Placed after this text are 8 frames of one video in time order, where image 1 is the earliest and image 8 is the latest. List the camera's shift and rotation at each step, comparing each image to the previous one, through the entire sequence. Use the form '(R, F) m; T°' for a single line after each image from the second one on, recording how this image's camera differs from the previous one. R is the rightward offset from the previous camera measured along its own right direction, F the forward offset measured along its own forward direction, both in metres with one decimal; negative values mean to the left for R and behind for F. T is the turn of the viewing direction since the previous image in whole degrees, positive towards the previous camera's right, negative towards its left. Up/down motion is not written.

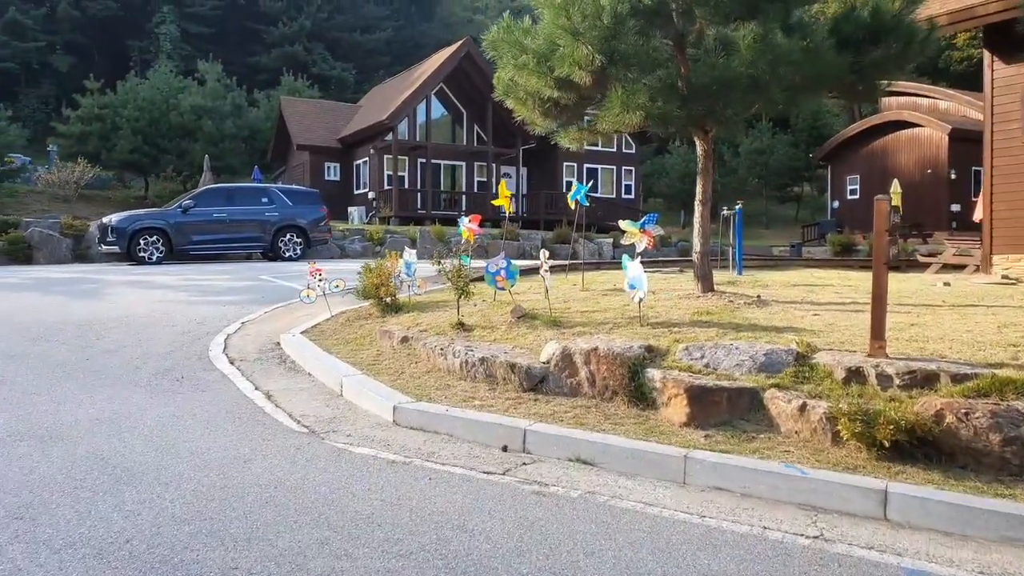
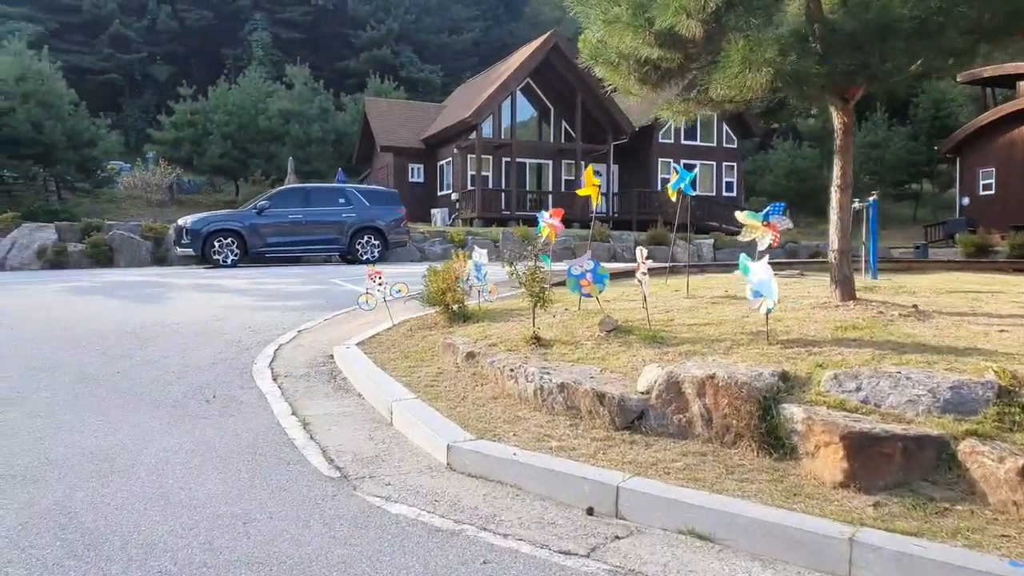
(0.0, +1.6) m; -7°
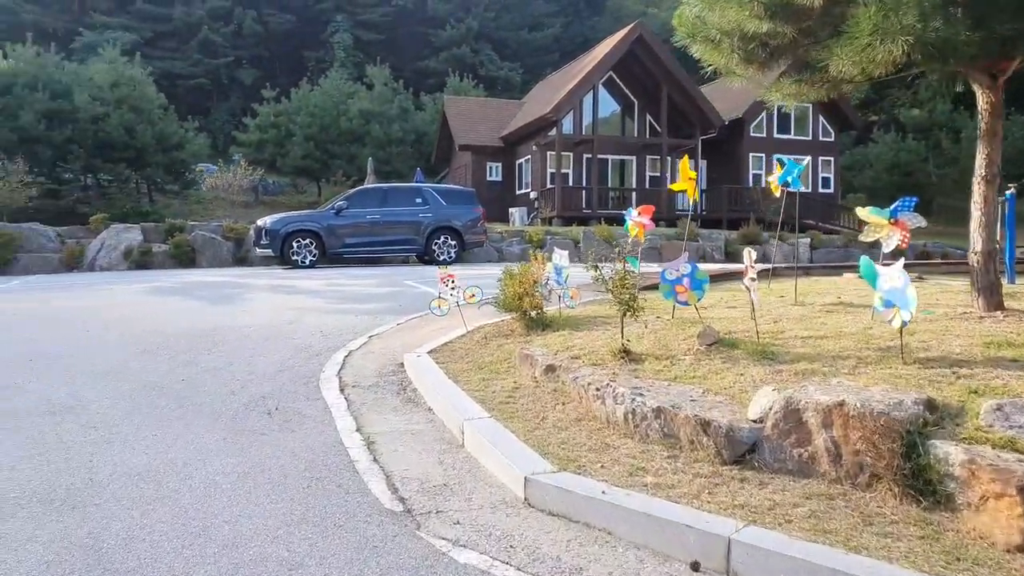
(-0.1, +0.7) m; -6°
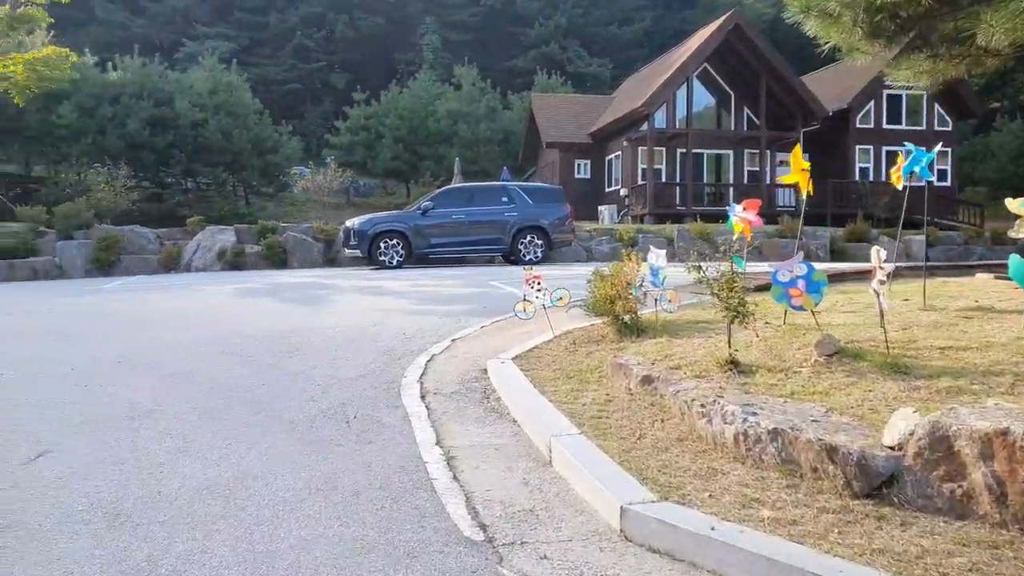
(0.0, +0.5) m; -6°
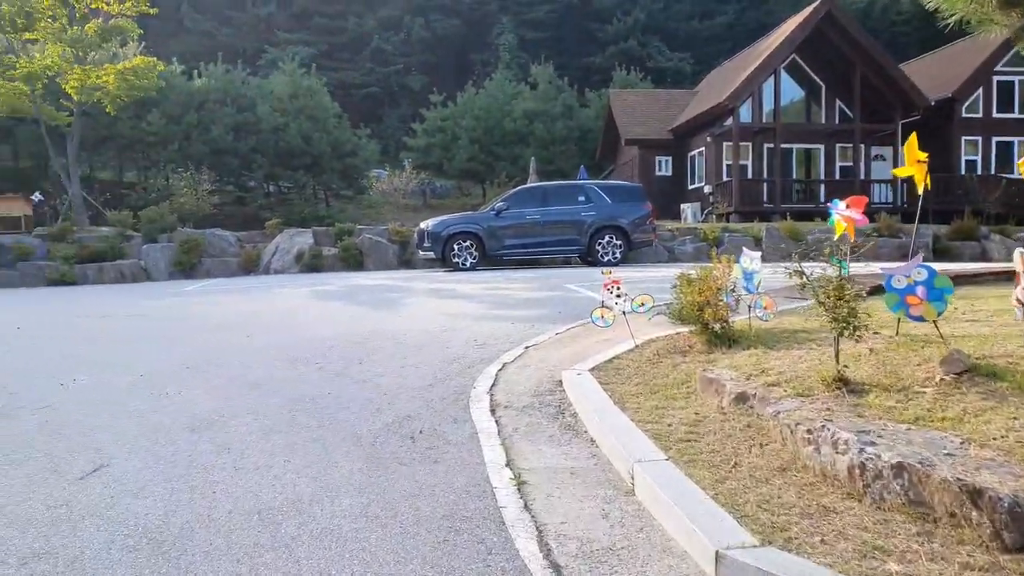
(0.0, +0.5) m; -6°
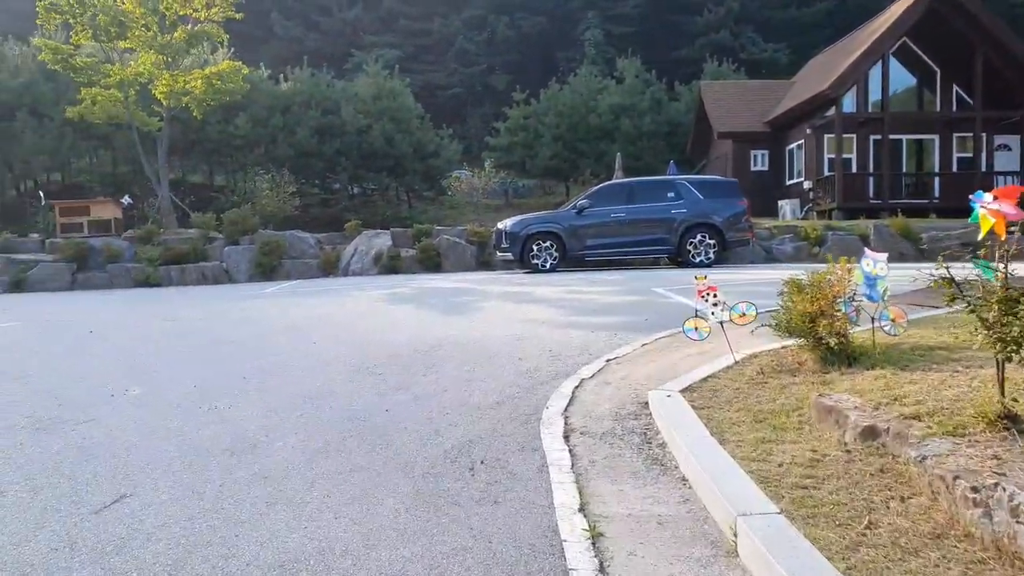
(+0.1, +0.8) m; -6°
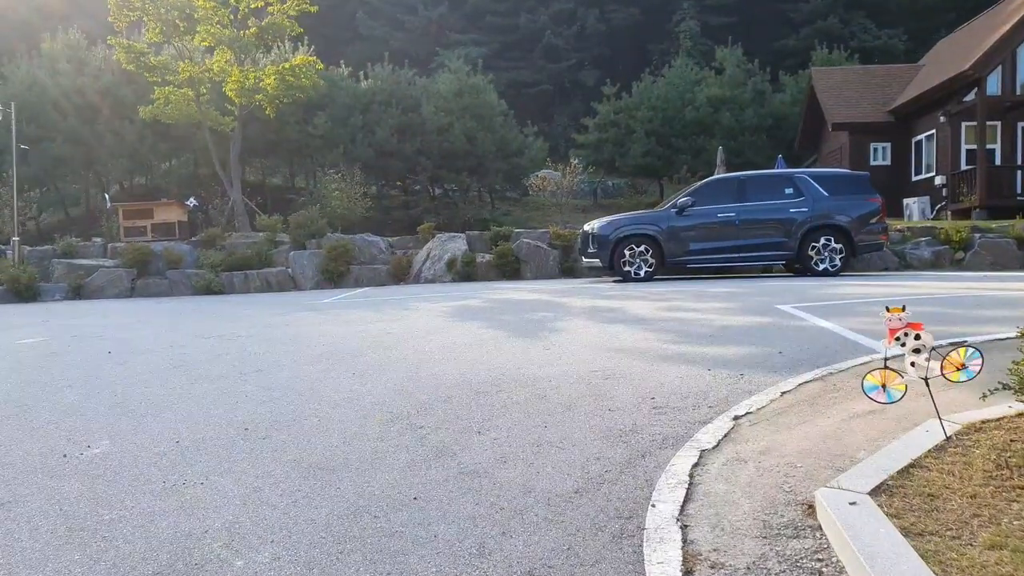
(0.0, +2.1) m; -6°
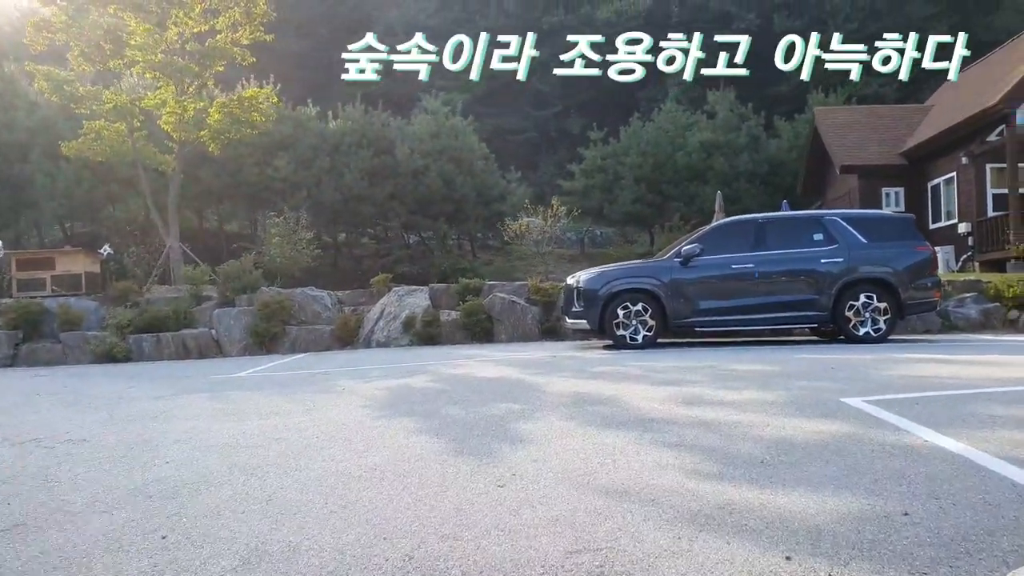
(+0.4, +3.0) m; +1°
